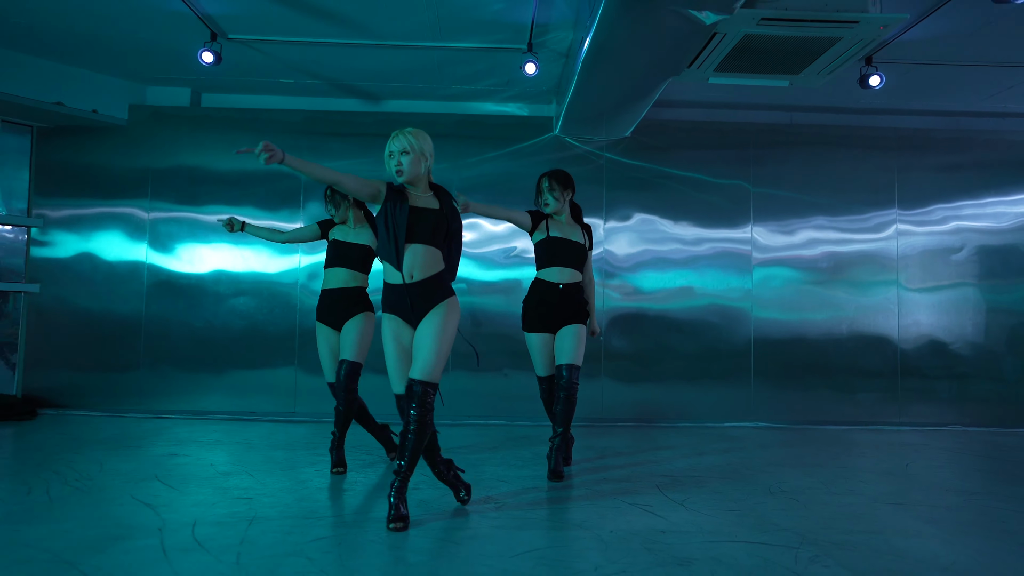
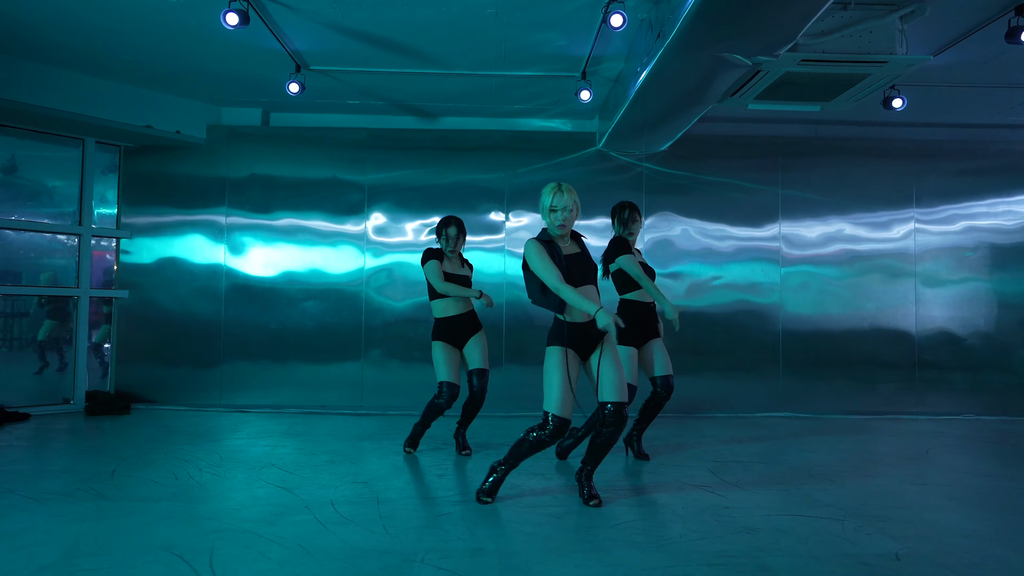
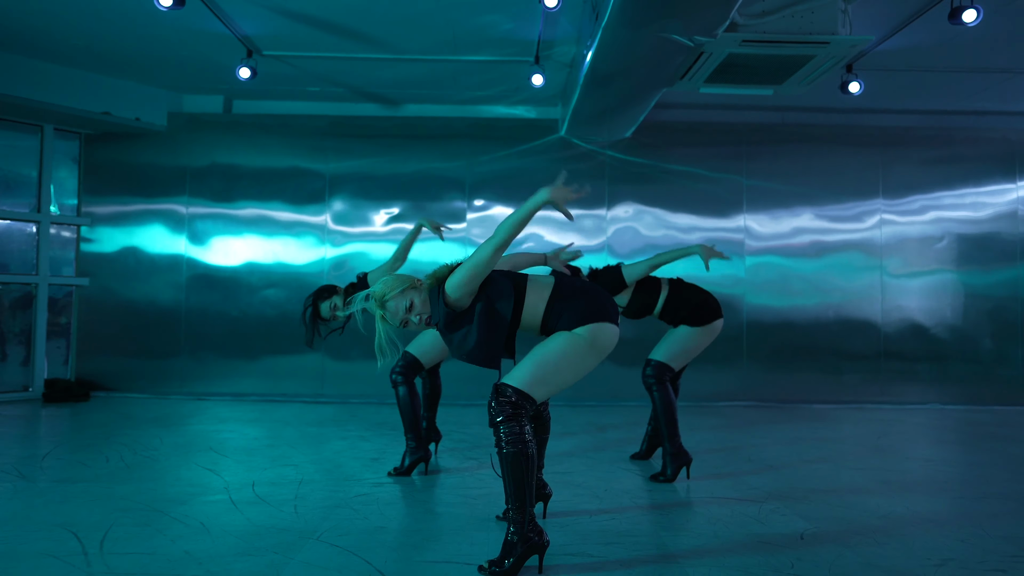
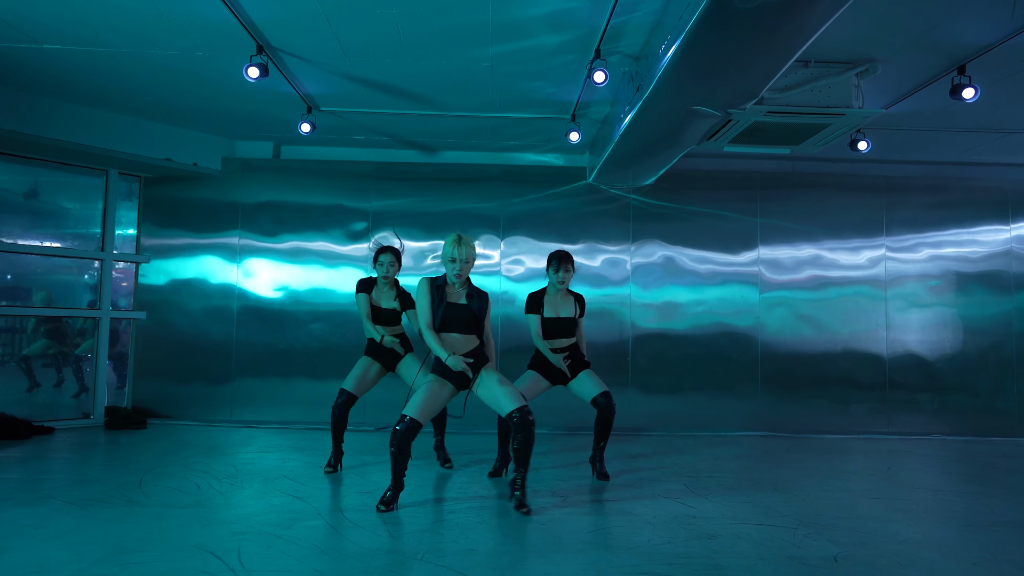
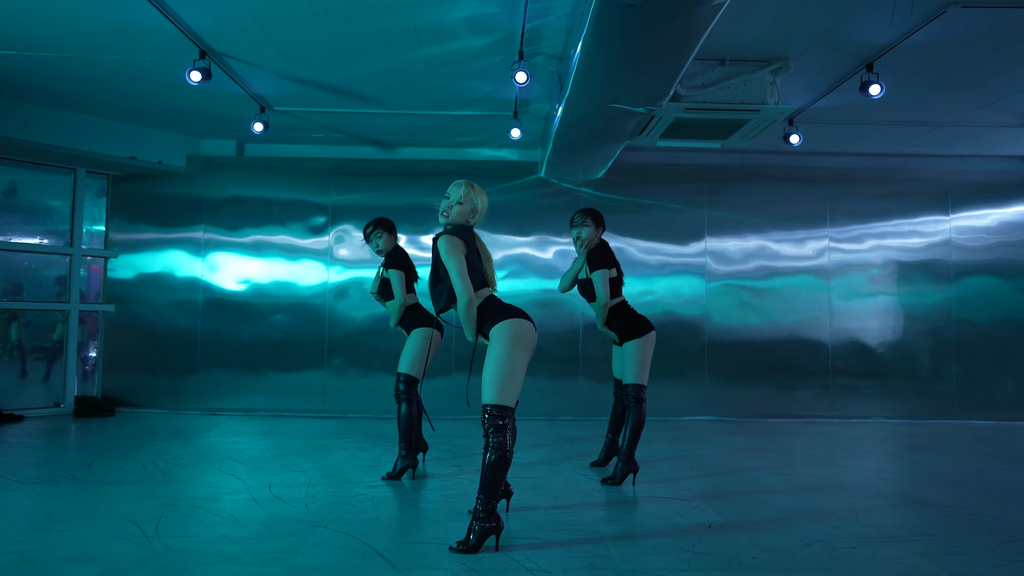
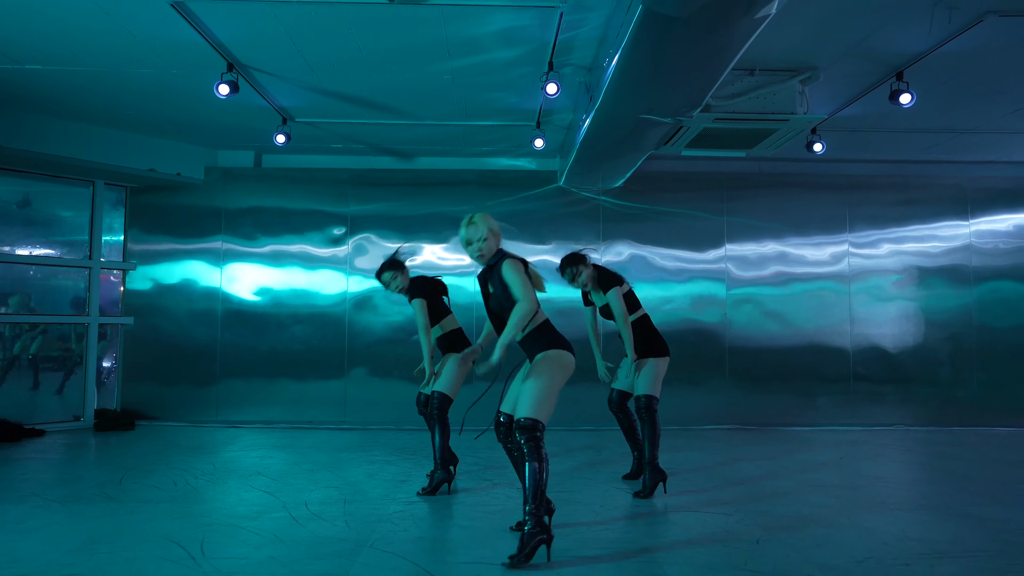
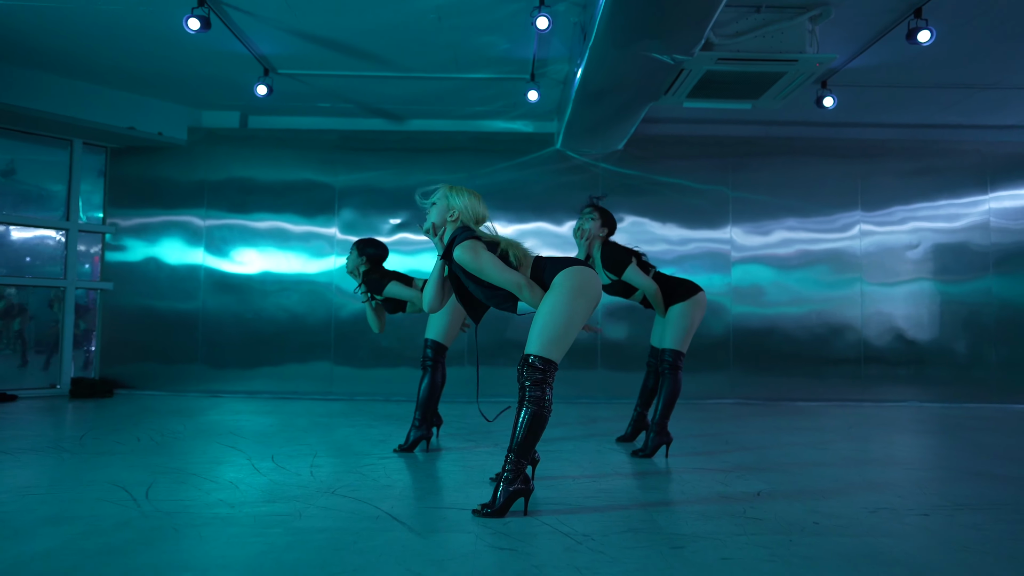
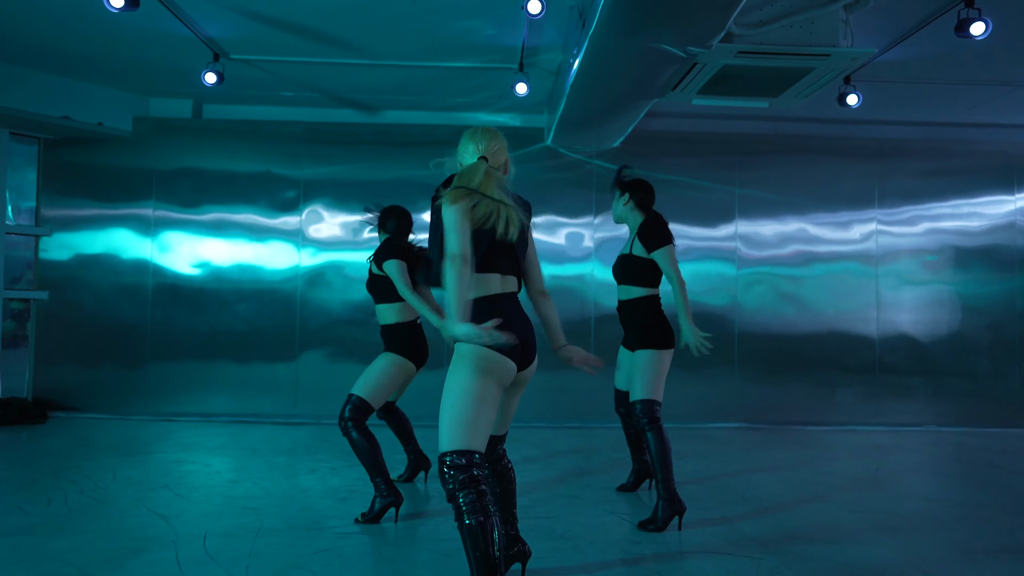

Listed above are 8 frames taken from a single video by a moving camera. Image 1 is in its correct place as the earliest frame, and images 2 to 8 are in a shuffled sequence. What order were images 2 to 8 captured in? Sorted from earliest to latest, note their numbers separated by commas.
4, 2, 6, 3, 7, 5, 8
